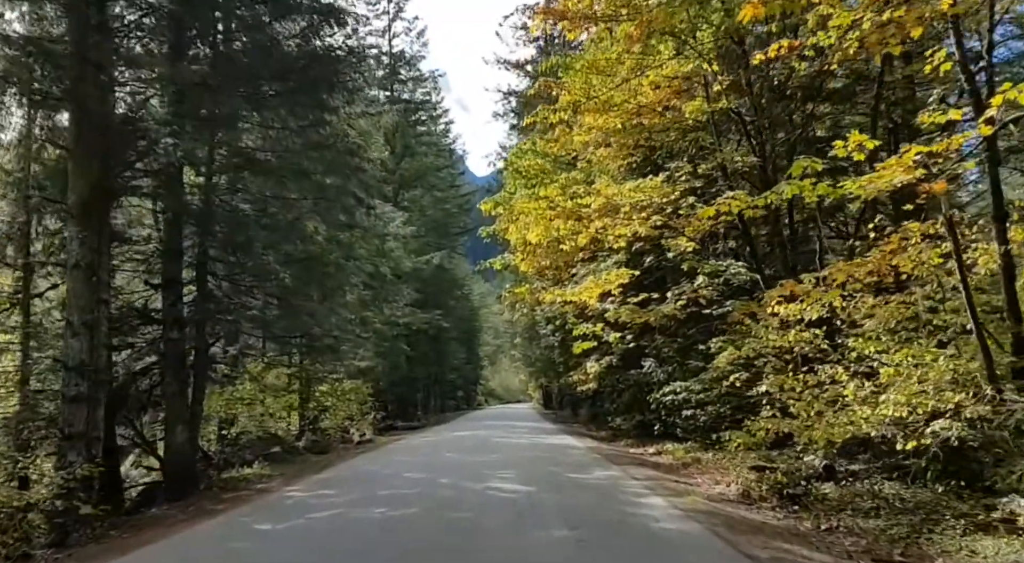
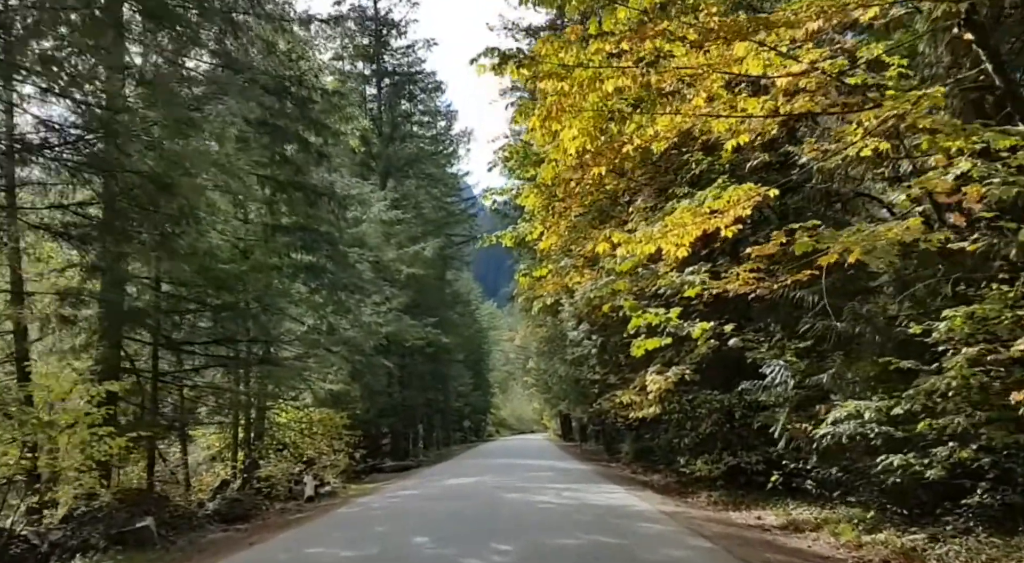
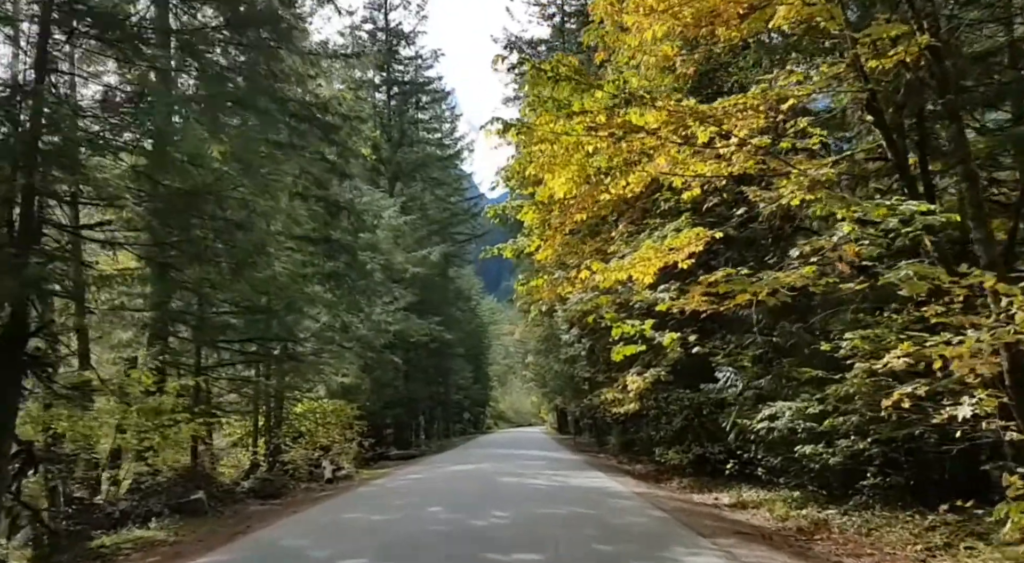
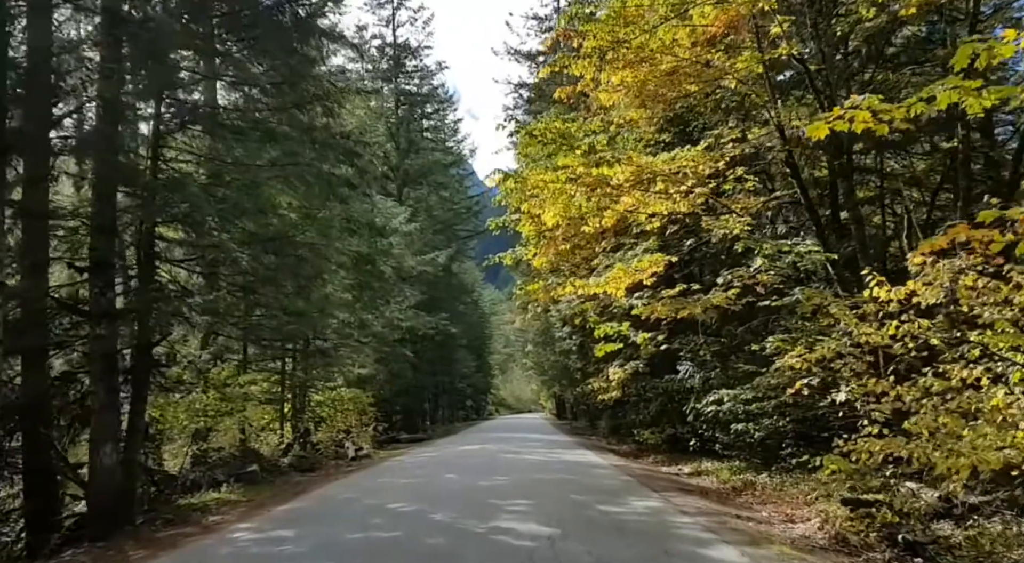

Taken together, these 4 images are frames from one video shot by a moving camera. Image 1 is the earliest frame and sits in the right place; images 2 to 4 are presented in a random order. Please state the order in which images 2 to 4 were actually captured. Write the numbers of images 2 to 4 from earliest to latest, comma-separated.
4, 3, 2
